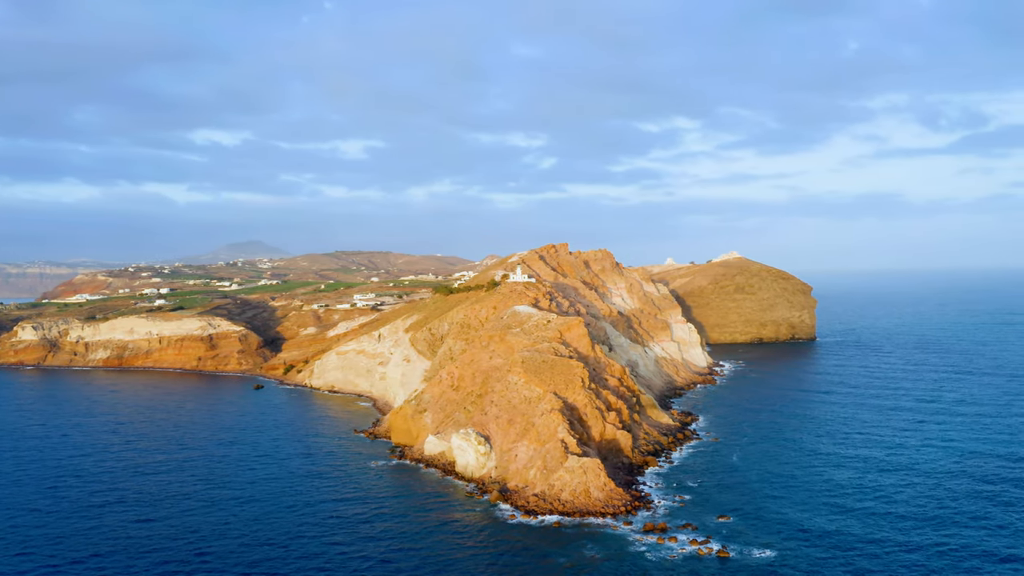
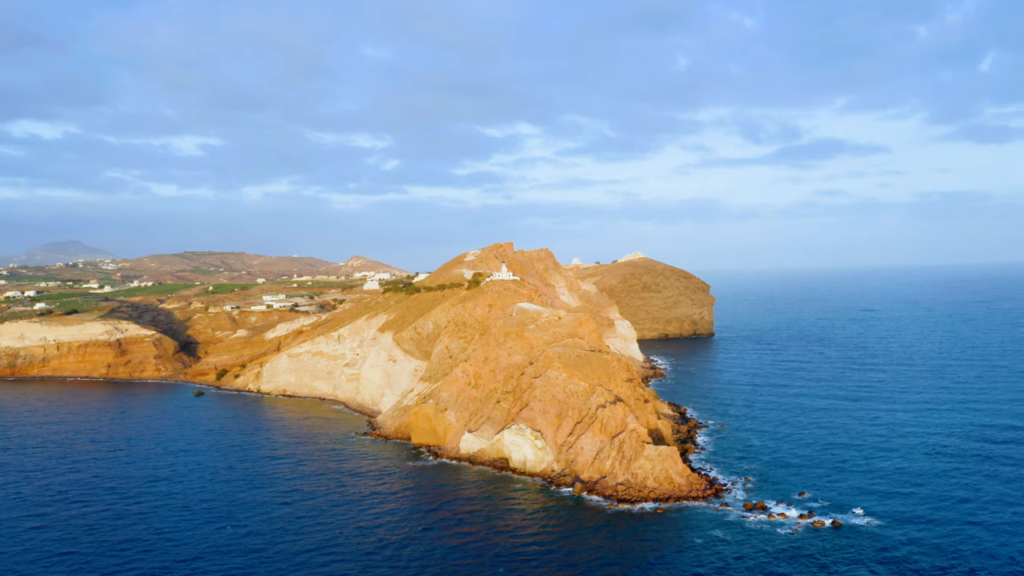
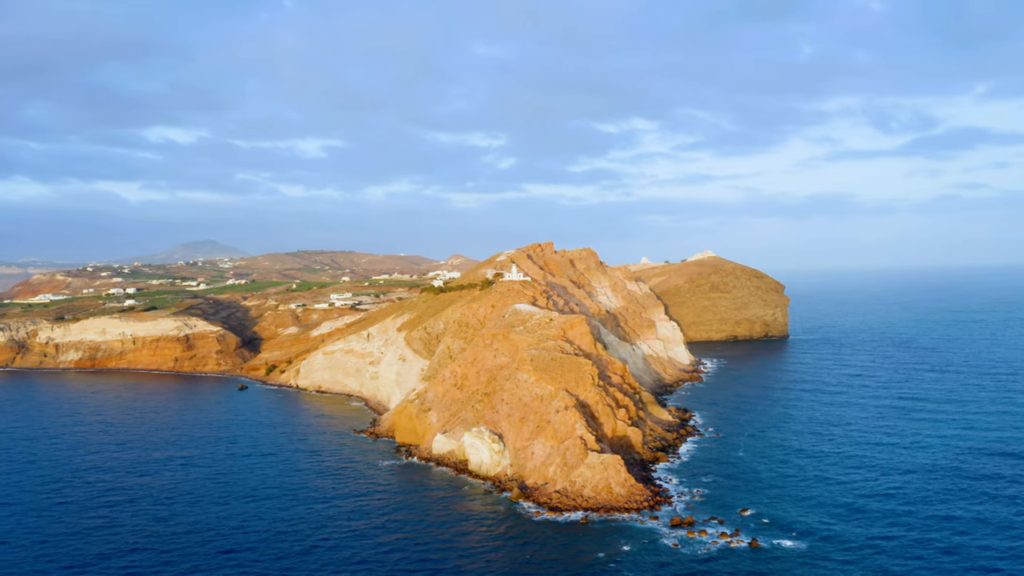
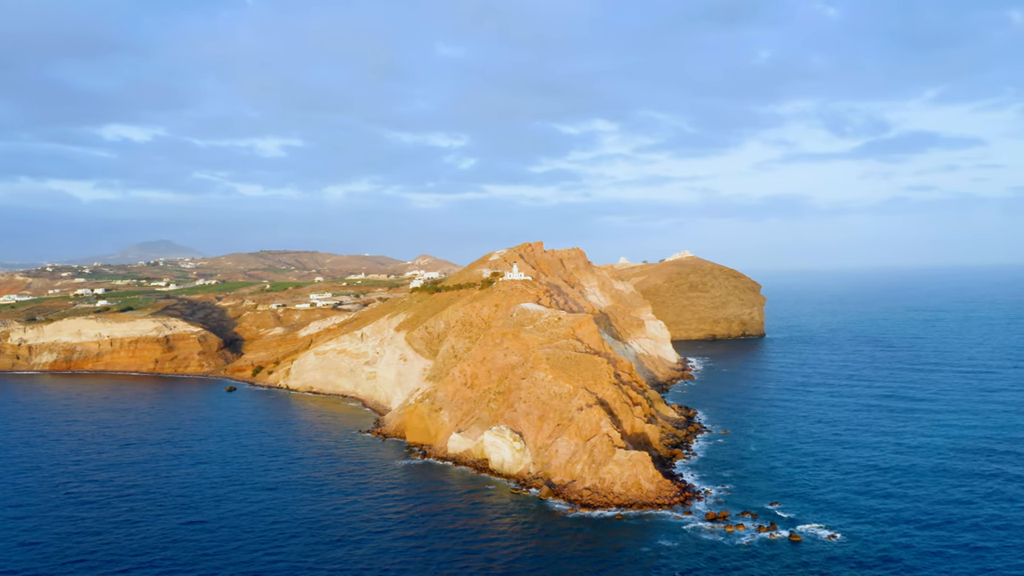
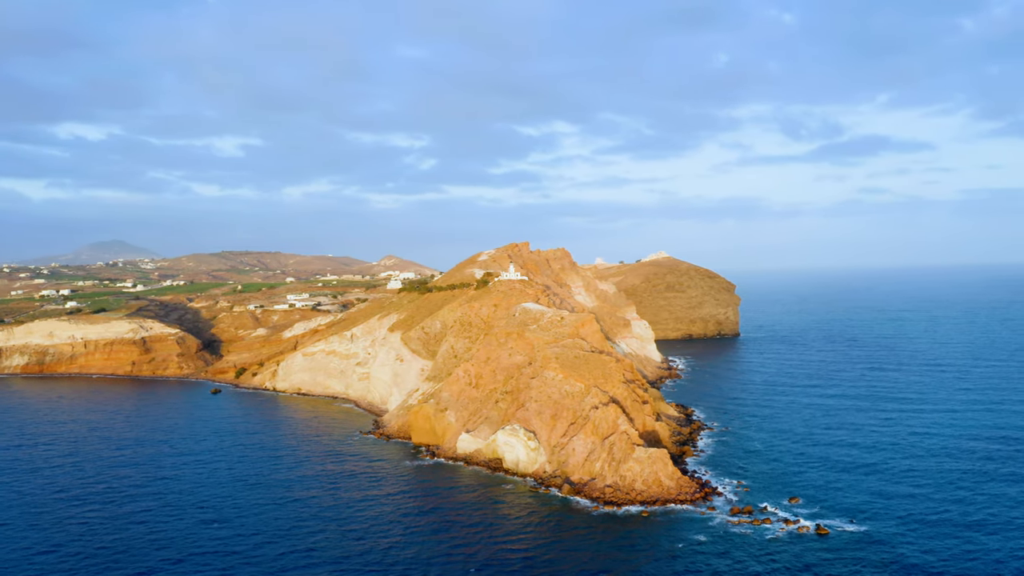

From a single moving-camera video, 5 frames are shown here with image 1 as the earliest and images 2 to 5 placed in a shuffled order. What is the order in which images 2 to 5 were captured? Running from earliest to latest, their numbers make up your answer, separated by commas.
3, 4, 5, 2
